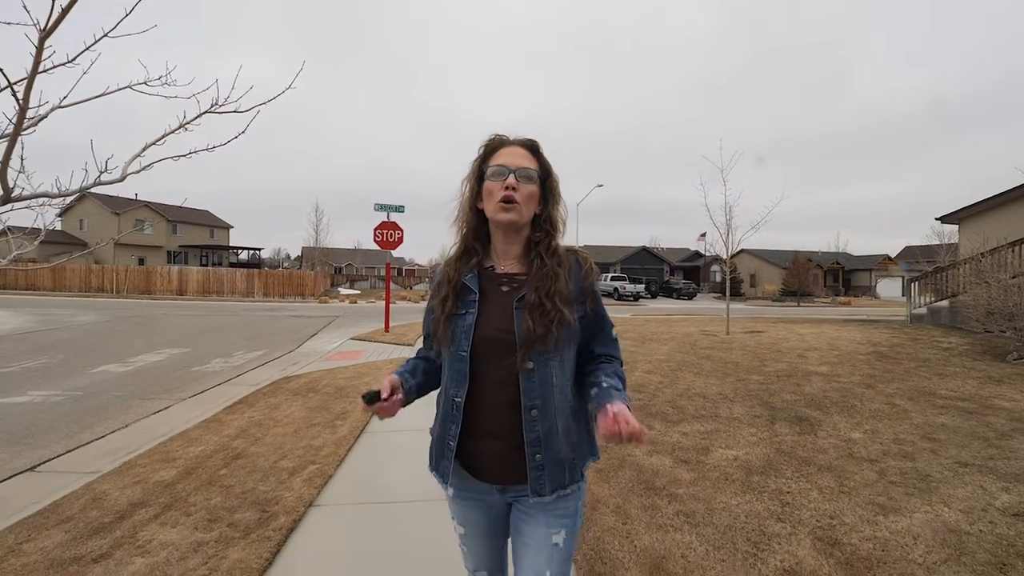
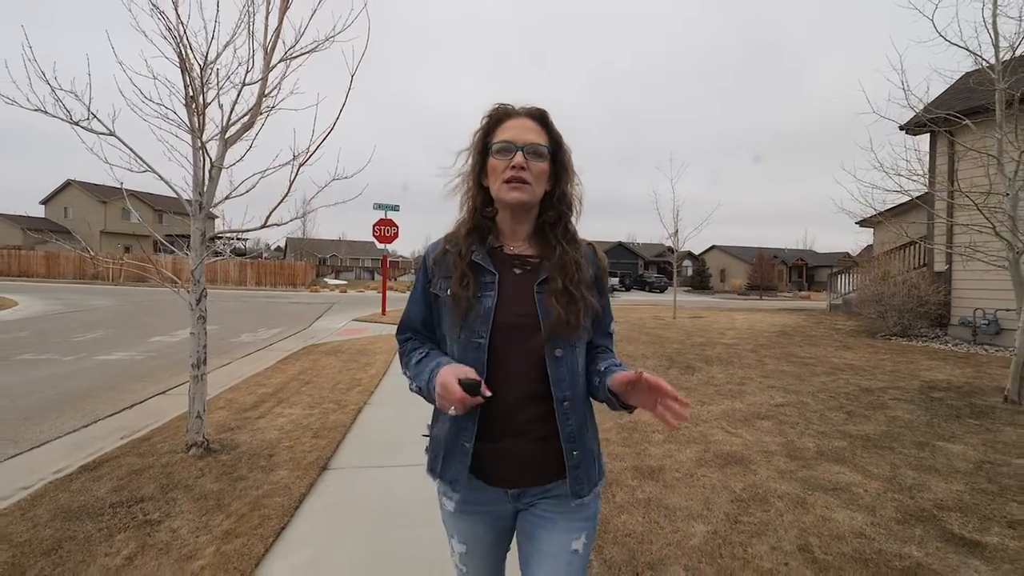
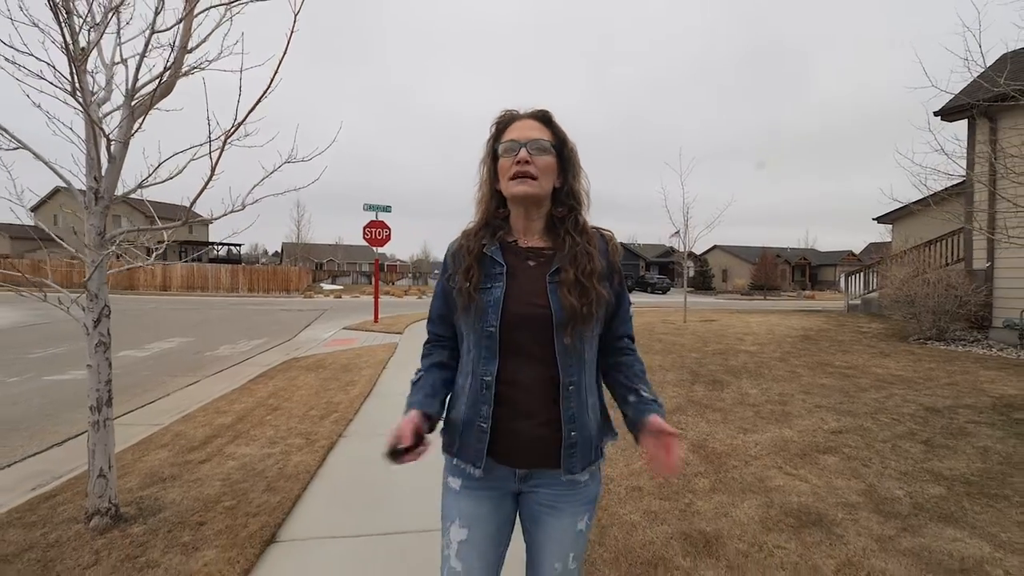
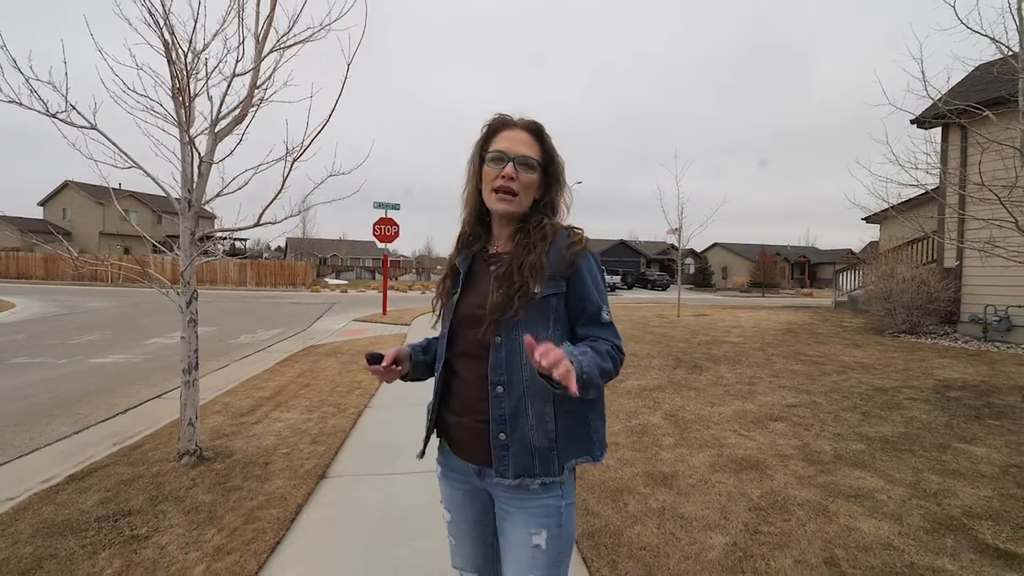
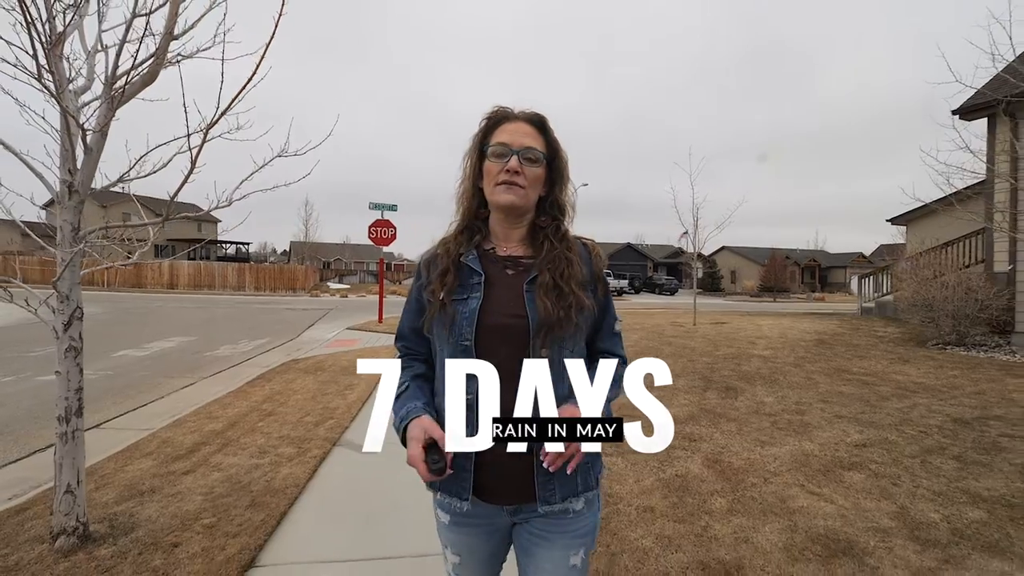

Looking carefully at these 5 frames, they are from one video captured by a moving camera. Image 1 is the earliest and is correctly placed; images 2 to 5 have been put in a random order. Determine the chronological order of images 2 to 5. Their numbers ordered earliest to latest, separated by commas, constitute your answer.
5, 3, 4, 2
